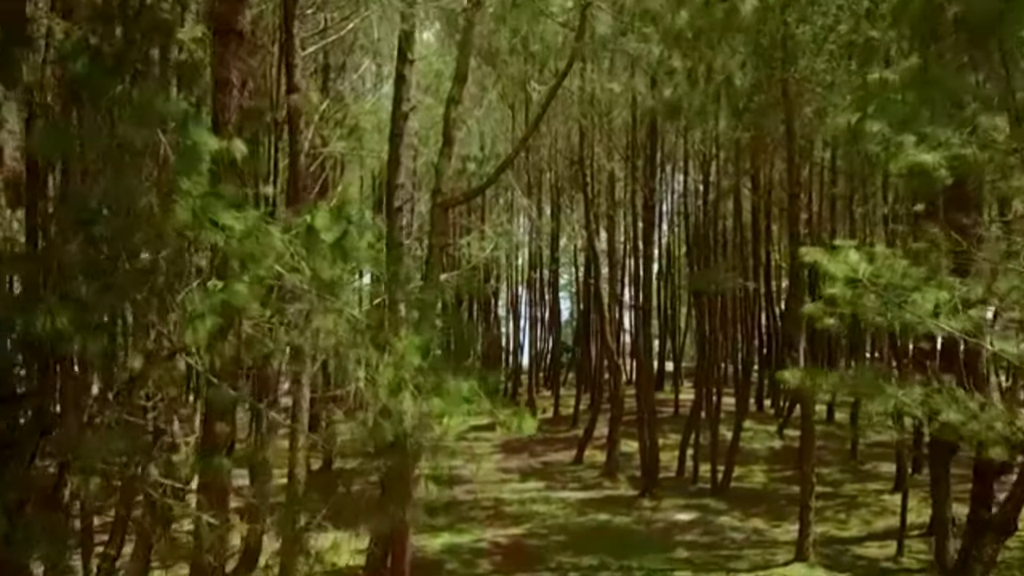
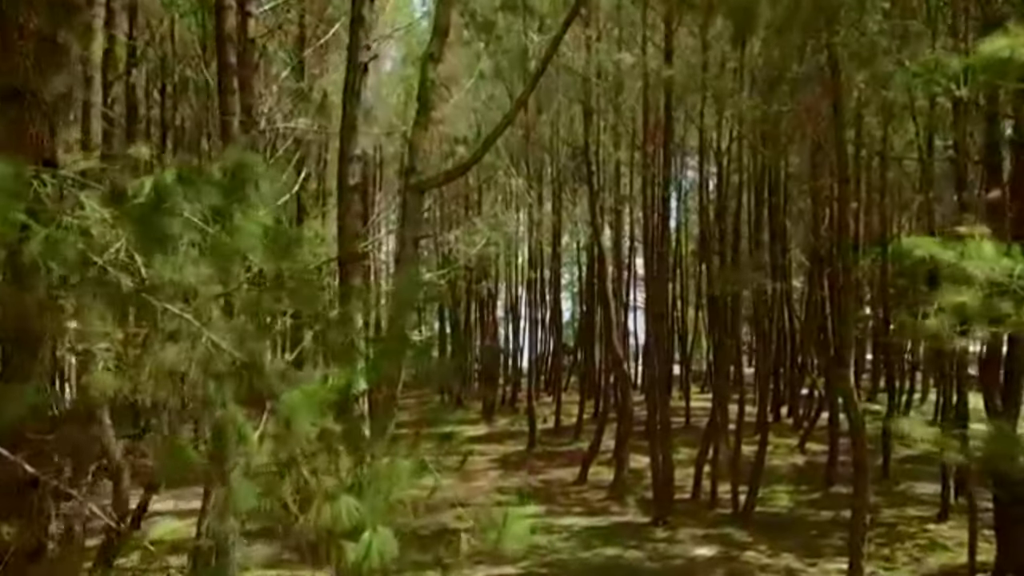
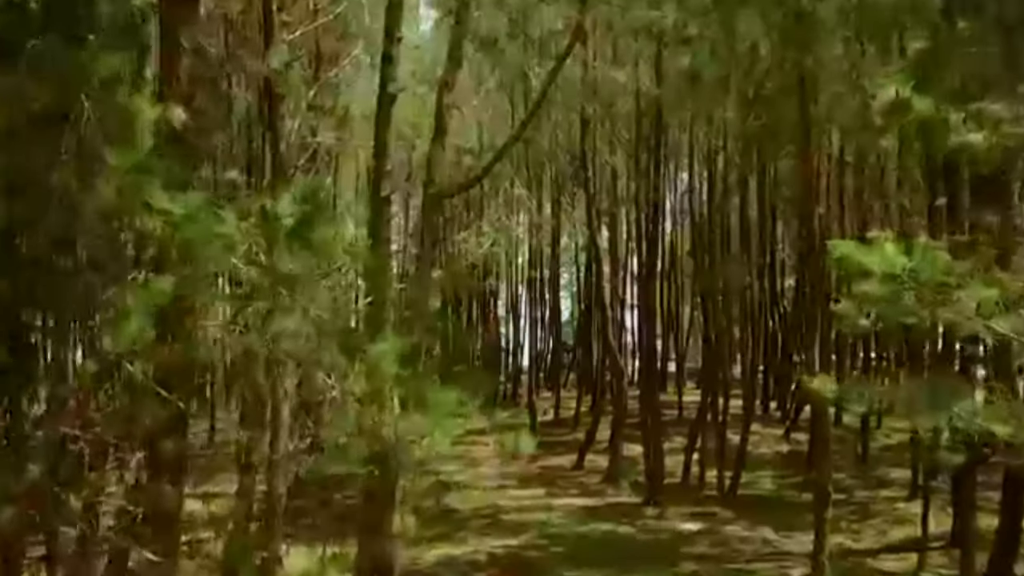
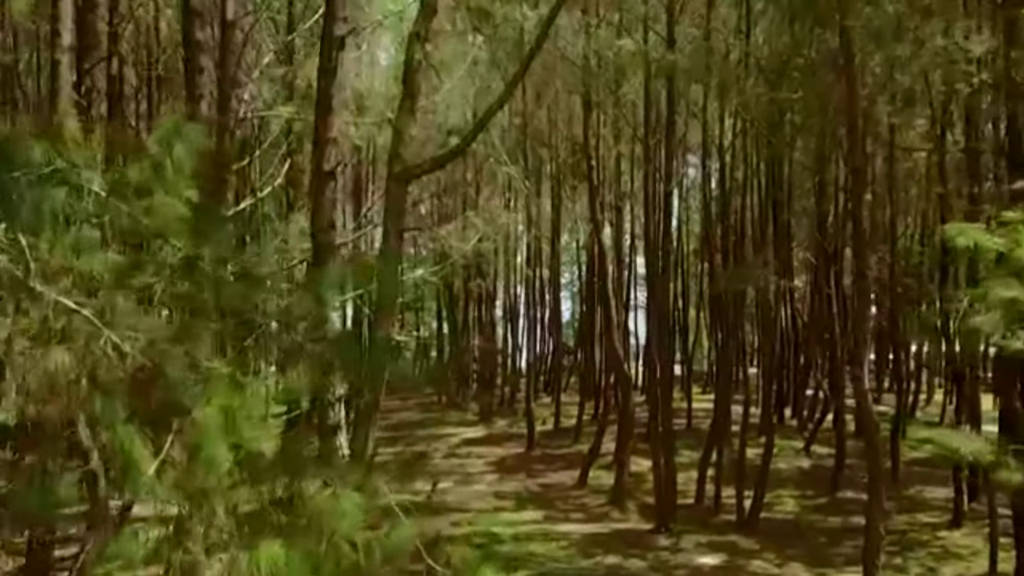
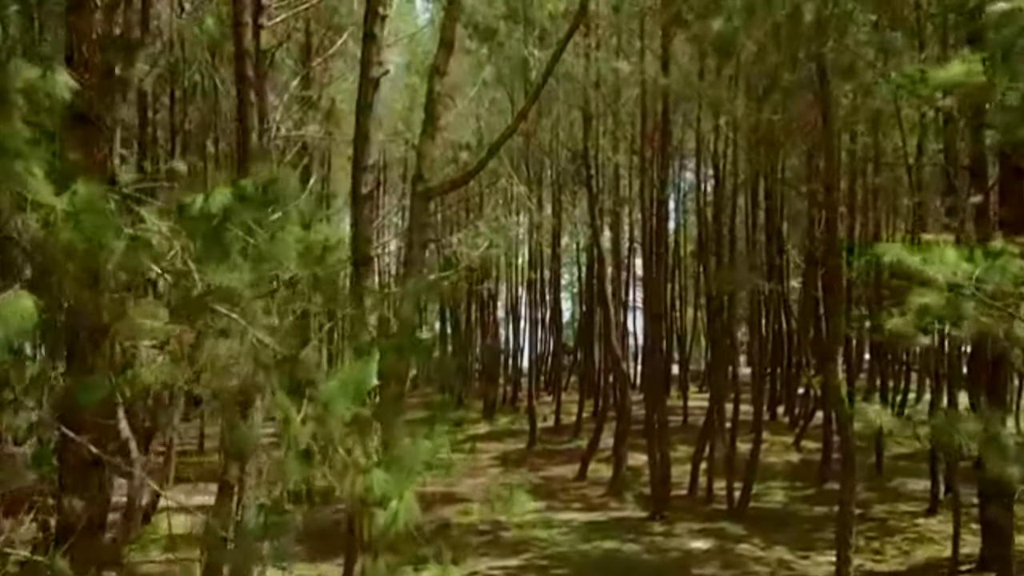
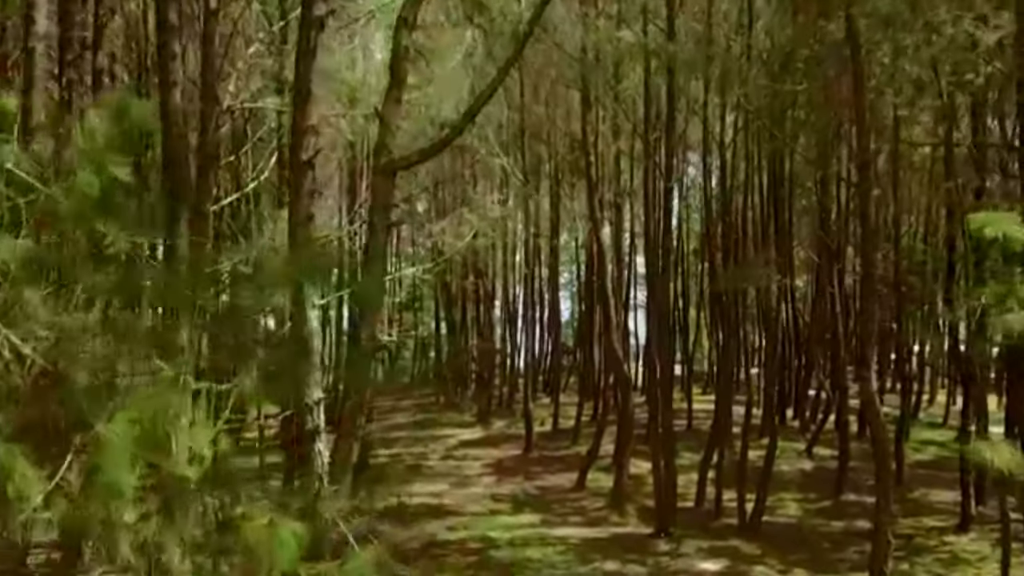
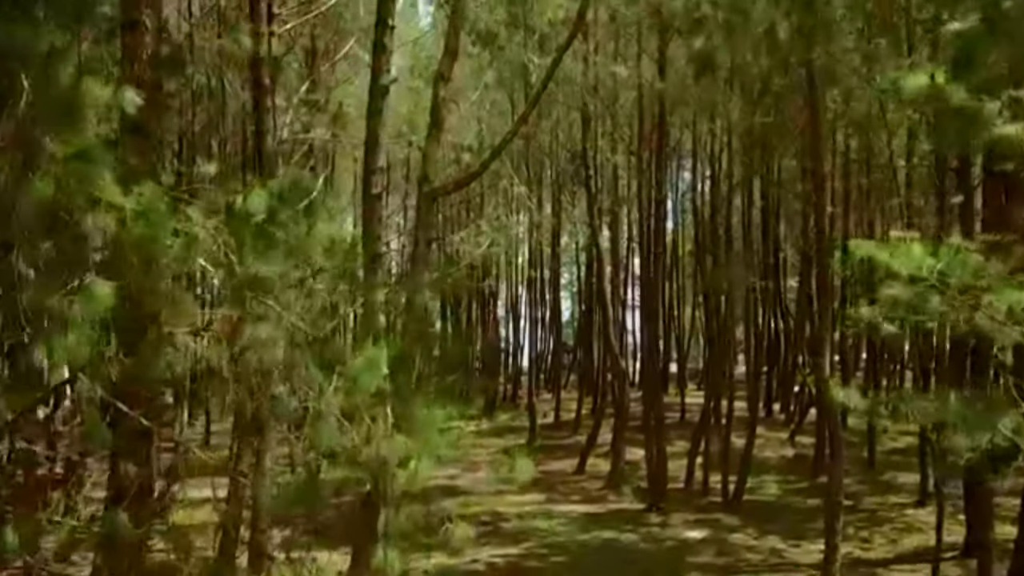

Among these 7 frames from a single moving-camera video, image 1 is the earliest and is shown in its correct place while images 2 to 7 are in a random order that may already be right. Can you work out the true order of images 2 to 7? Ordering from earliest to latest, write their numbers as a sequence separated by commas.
3, 7, 5, 2, 4, 6
